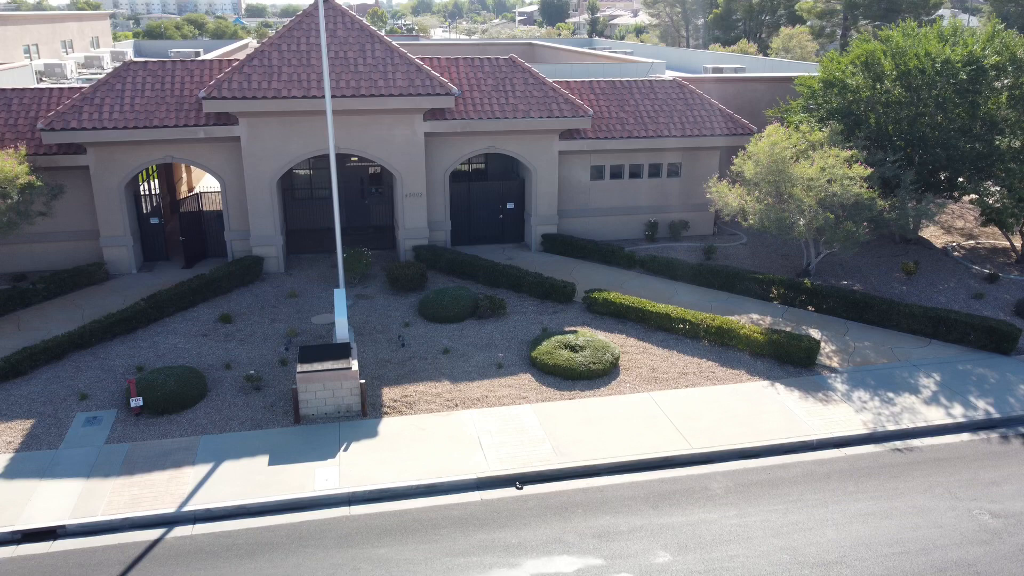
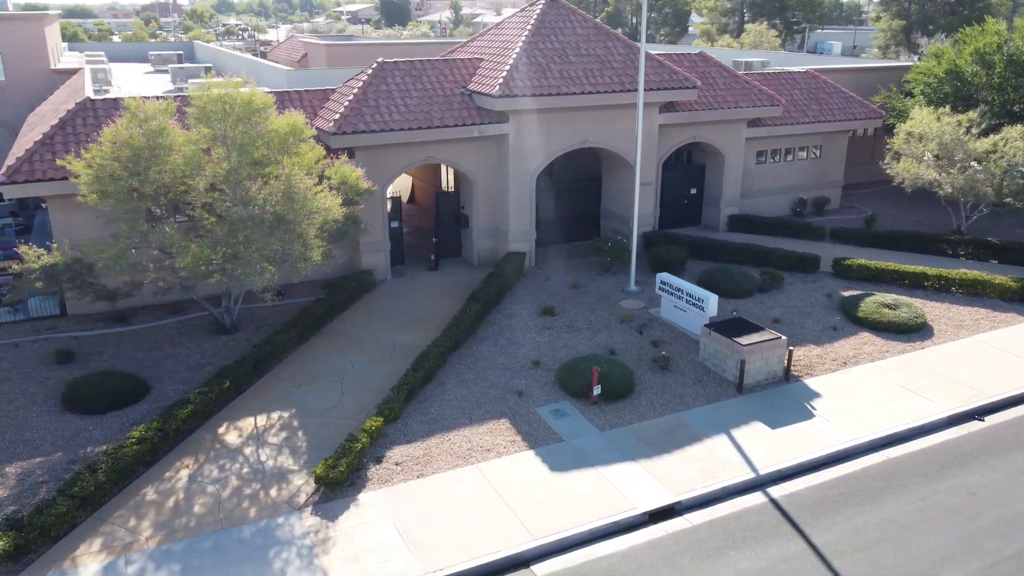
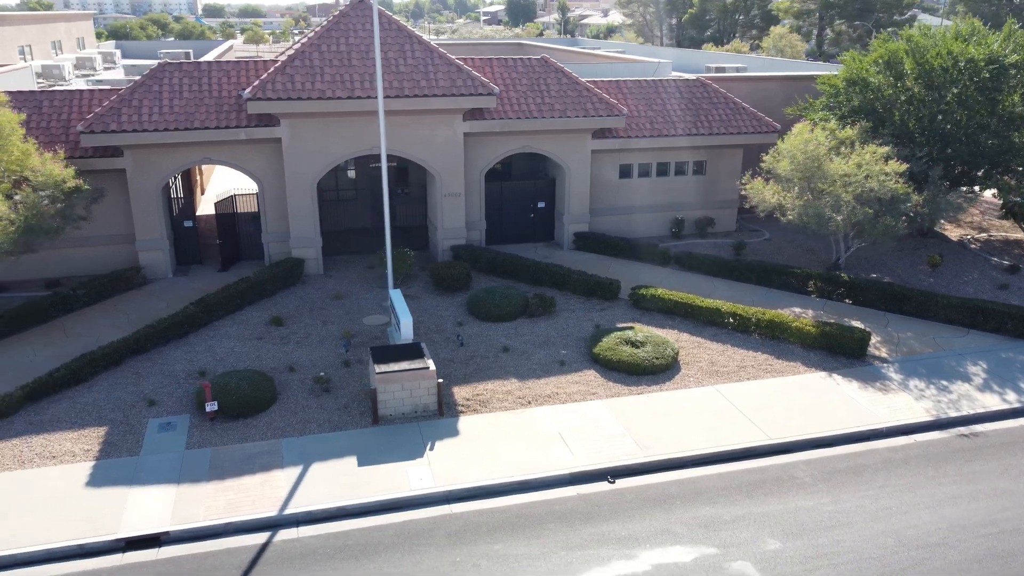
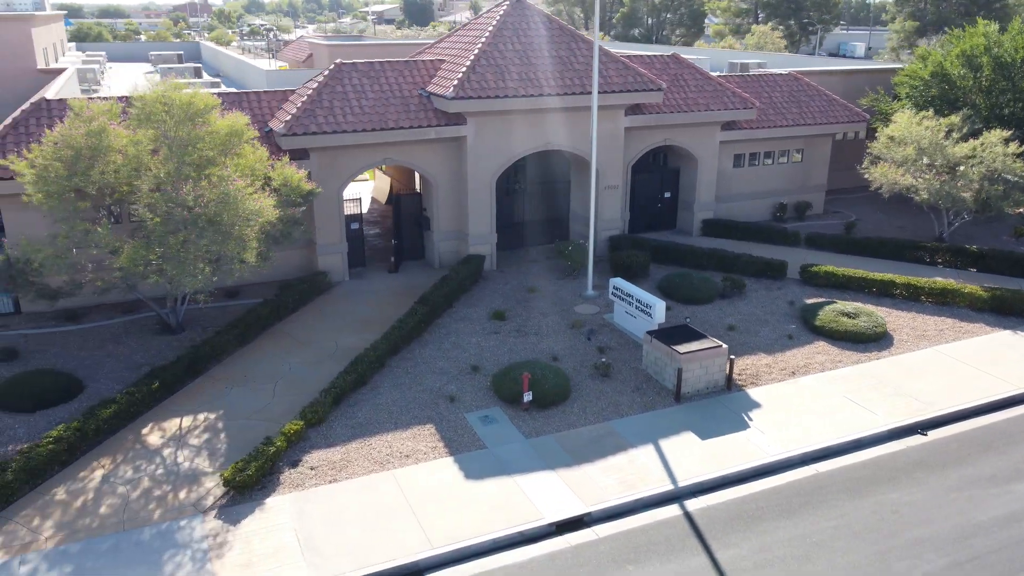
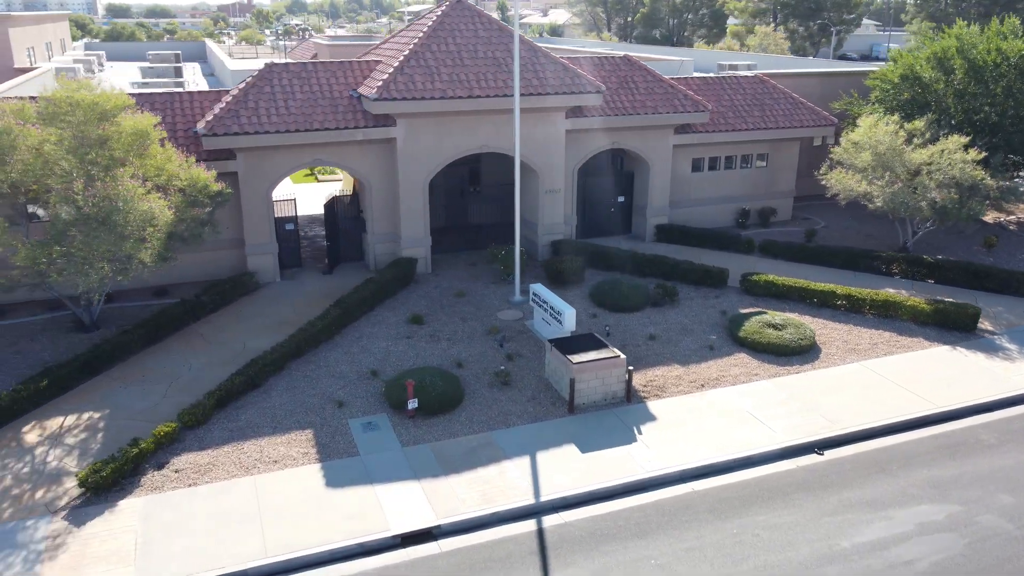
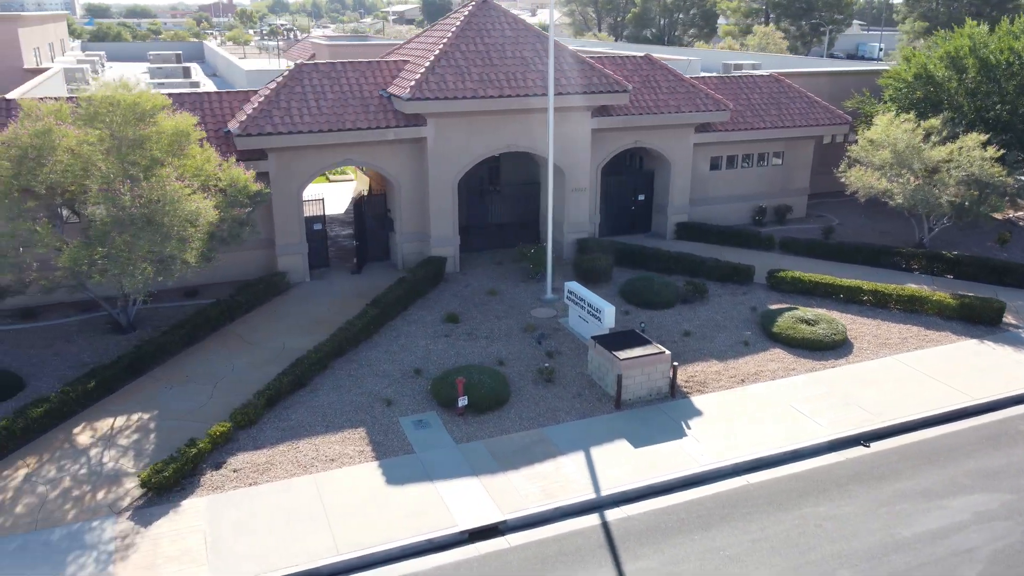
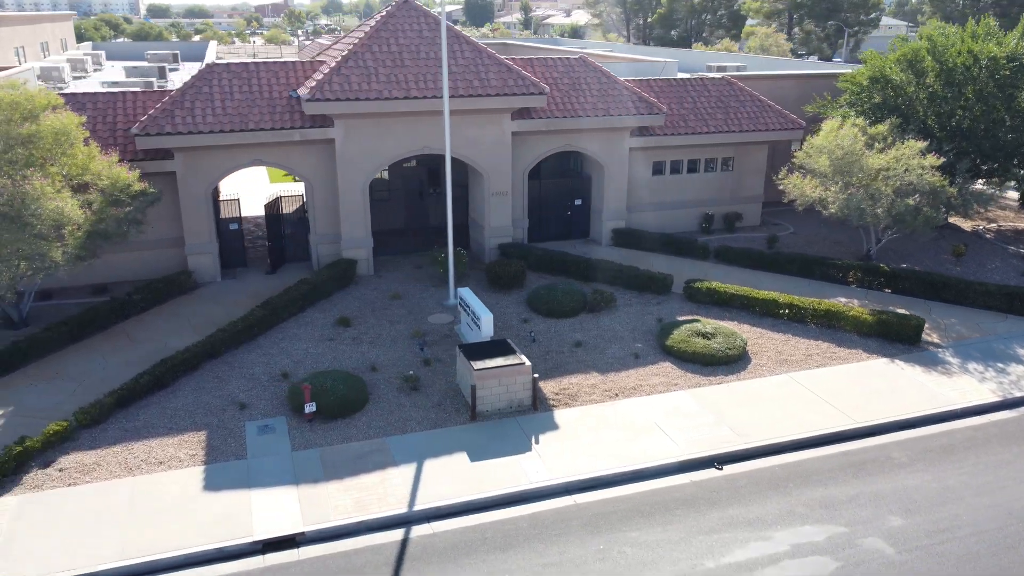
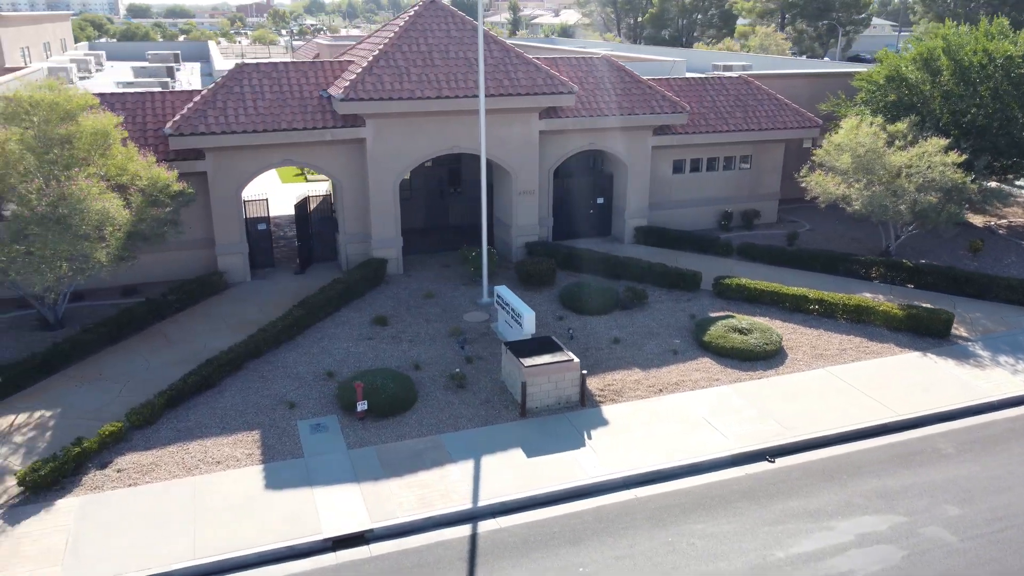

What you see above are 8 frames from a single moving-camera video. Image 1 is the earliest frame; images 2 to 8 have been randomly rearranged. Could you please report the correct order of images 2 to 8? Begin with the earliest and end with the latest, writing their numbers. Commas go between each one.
3, 7, 8, 5, 6, 4, 2
